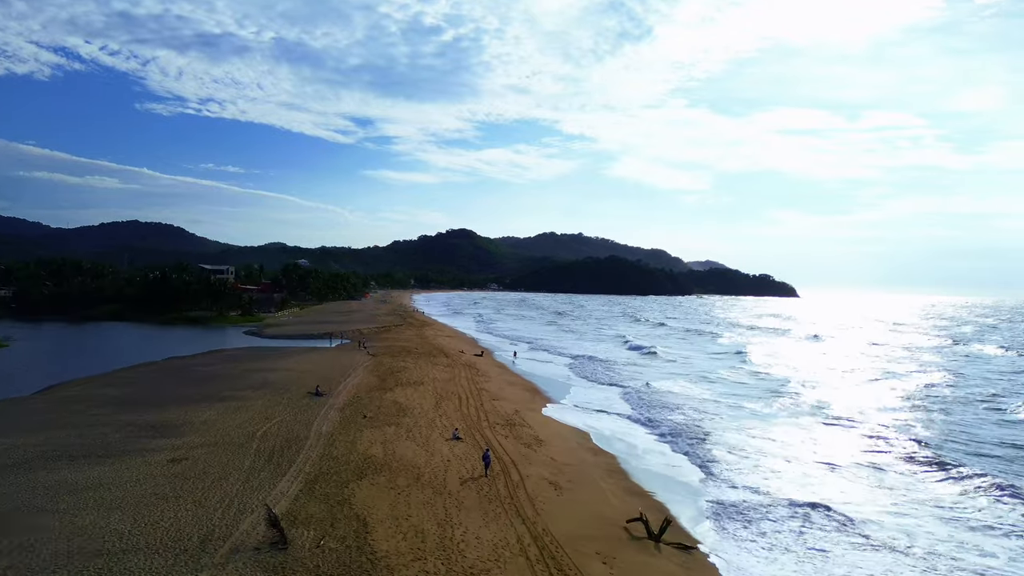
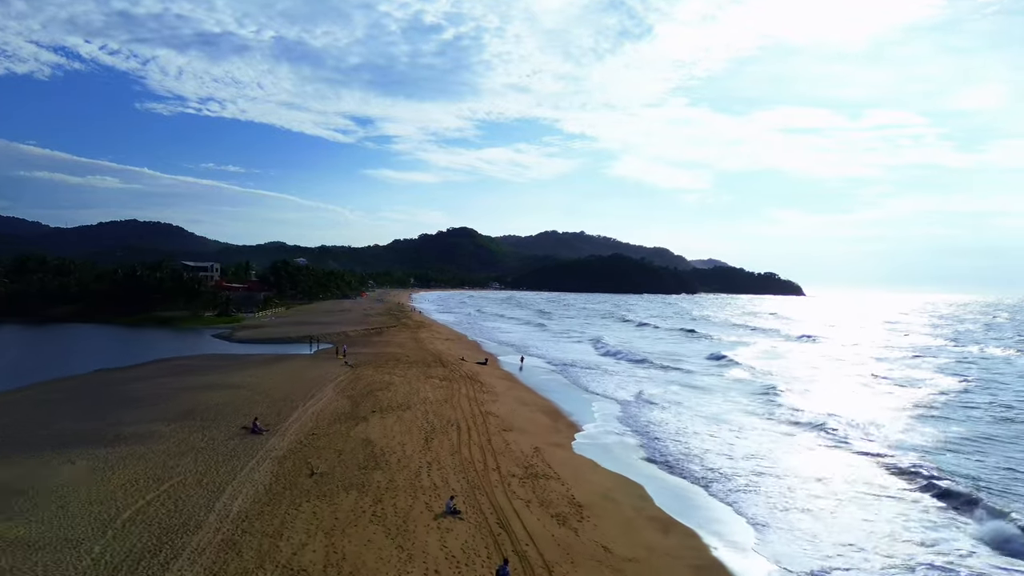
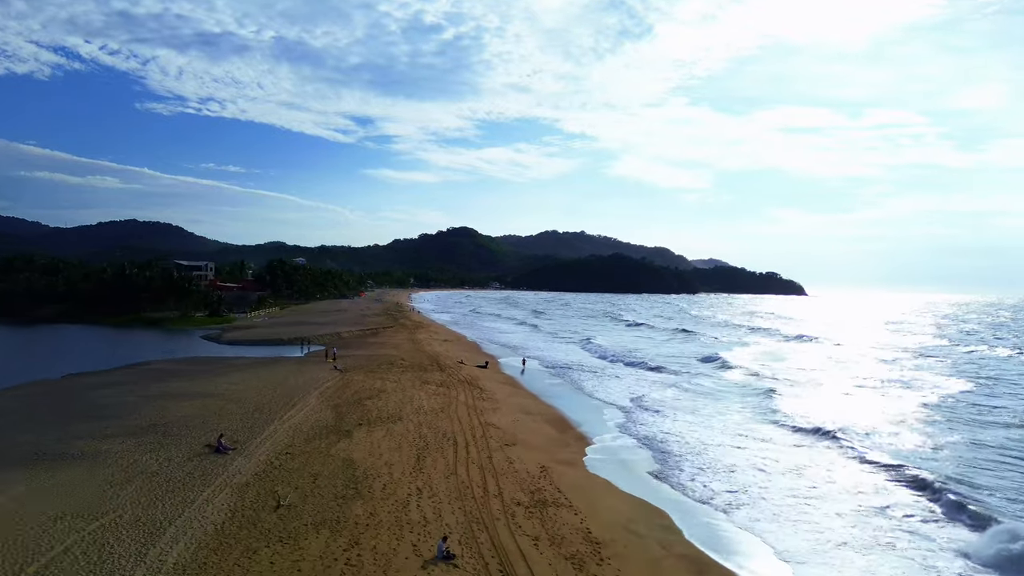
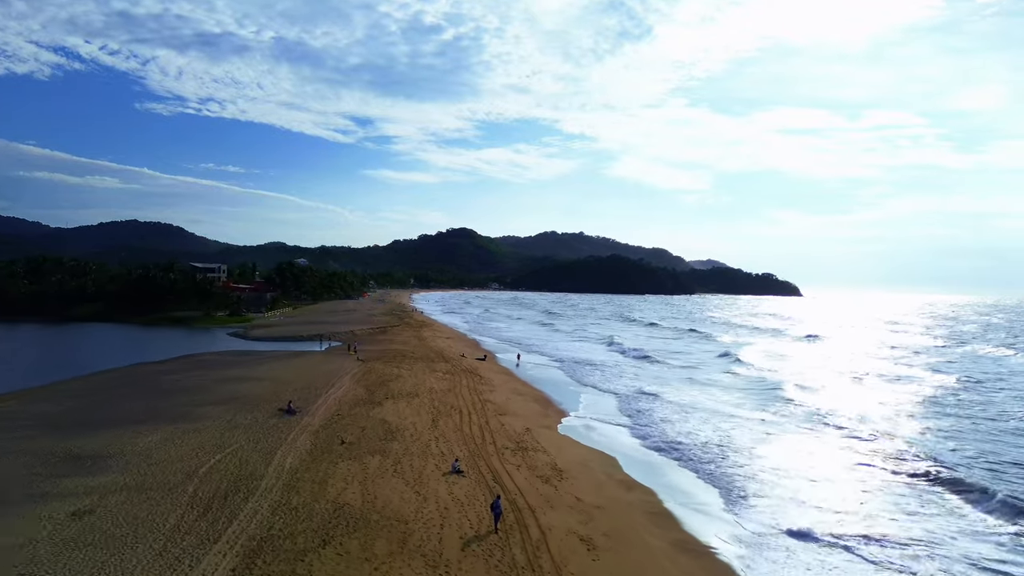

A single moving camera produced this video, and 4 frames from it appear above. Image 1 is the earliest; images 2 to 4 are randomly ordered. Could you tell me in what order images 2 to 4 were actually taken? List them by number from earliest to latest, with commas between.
4, 2, 3
